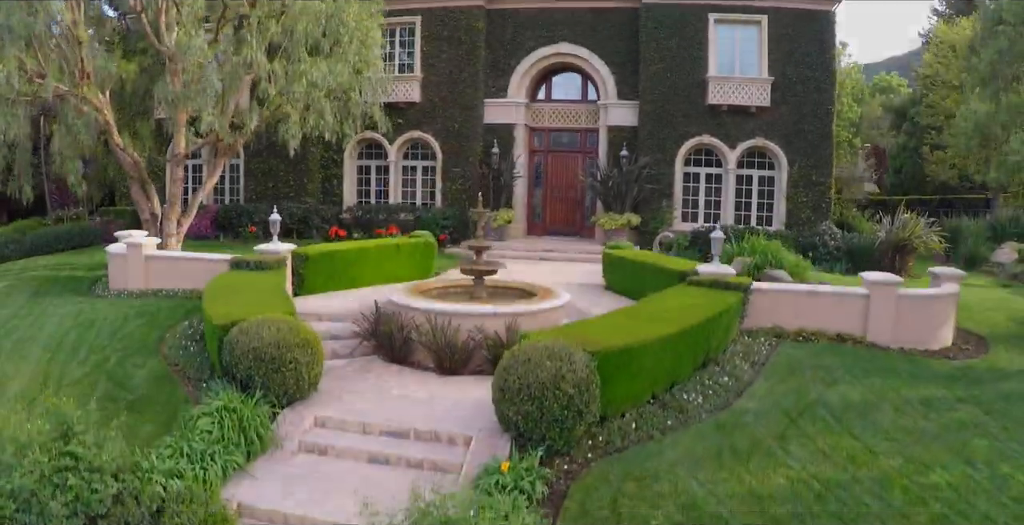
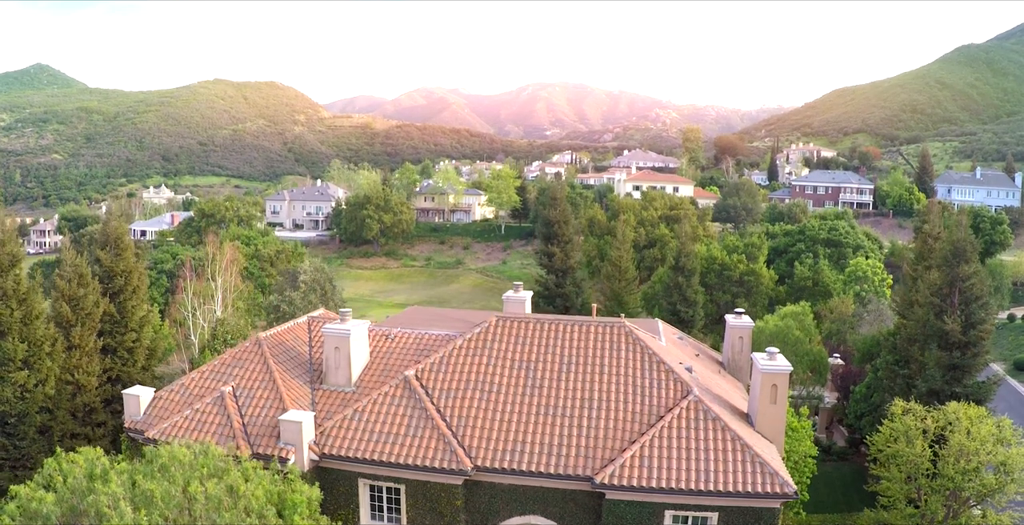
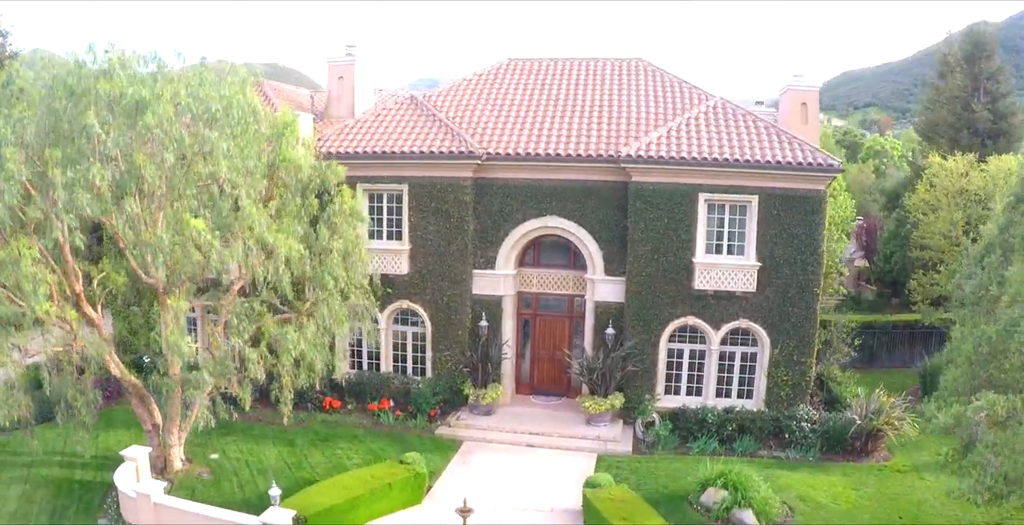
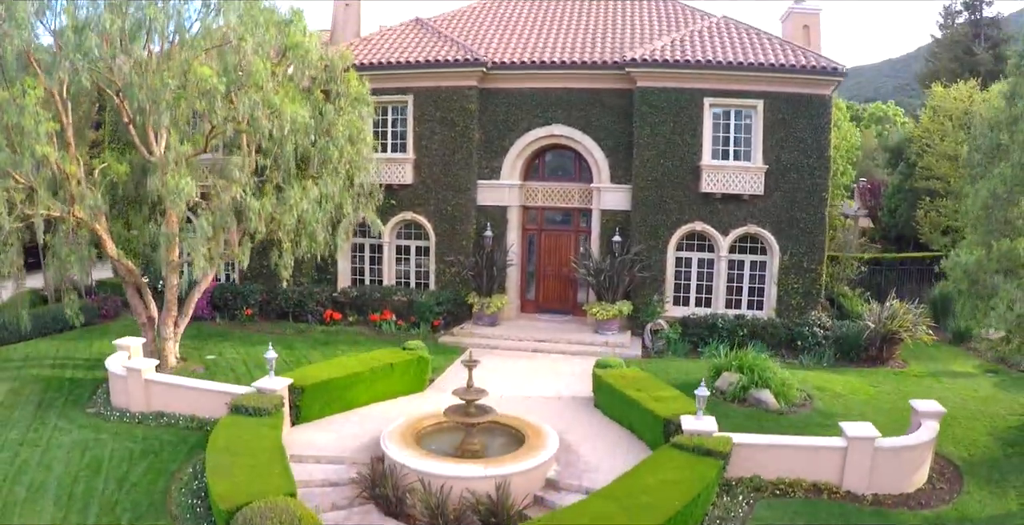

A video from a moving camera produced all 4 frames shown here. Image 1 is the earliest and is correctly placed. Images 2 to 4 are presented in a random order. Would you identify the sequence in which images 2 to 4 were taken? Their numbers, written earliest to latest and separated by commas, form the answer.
4, 3, 2
